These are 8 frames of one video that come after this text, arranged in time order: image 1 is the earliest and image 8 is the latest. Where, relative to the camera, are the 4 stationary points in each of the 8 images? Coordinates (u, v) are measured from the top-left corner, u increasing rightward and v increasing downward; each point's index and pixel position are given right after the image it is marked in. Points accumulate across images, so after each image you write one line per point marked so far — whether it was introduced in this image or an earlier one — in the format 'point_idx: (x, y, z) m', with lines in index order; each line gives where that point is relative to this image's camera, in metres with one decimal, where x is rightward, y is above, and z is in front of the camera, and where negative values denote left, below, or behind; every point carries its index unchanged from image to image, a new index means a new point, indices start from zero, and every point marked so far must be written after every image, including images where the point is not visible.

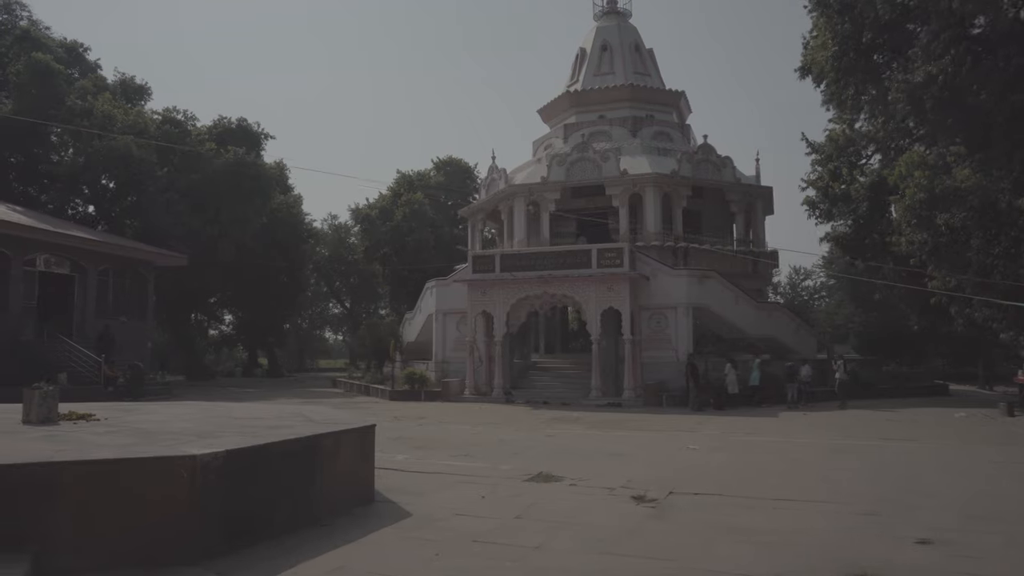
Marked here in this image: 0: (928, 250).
0: (+9.4, +0.9, +16.8) m
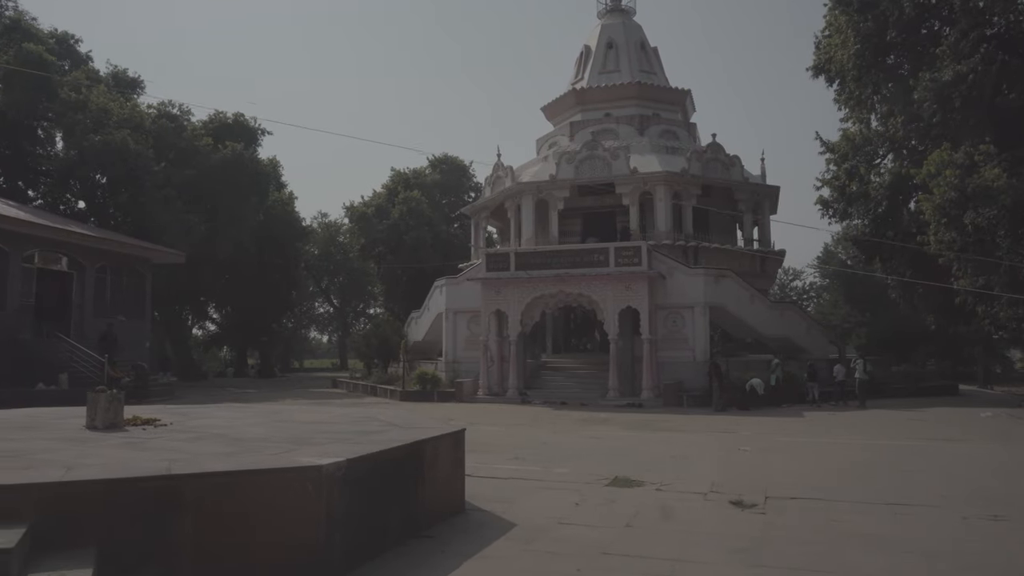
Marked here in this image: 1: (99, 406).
0: (+10.0, +0.9, +16.7) m
1: (-3.6, -1.1, +6.6) m
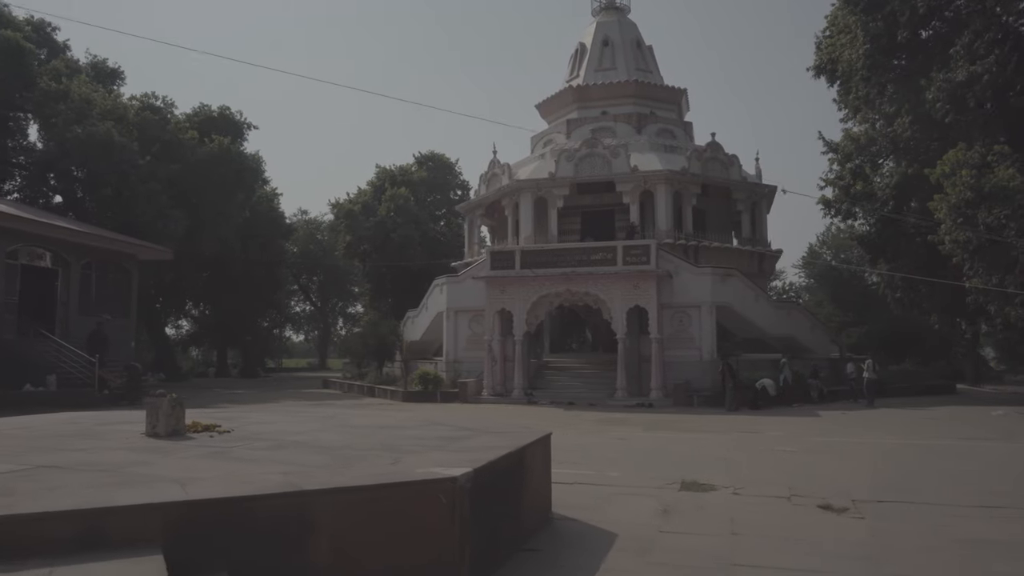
0: (+10.3, +0.9, +16.8) m
1: (-2.9, -1.0, +6.1) m
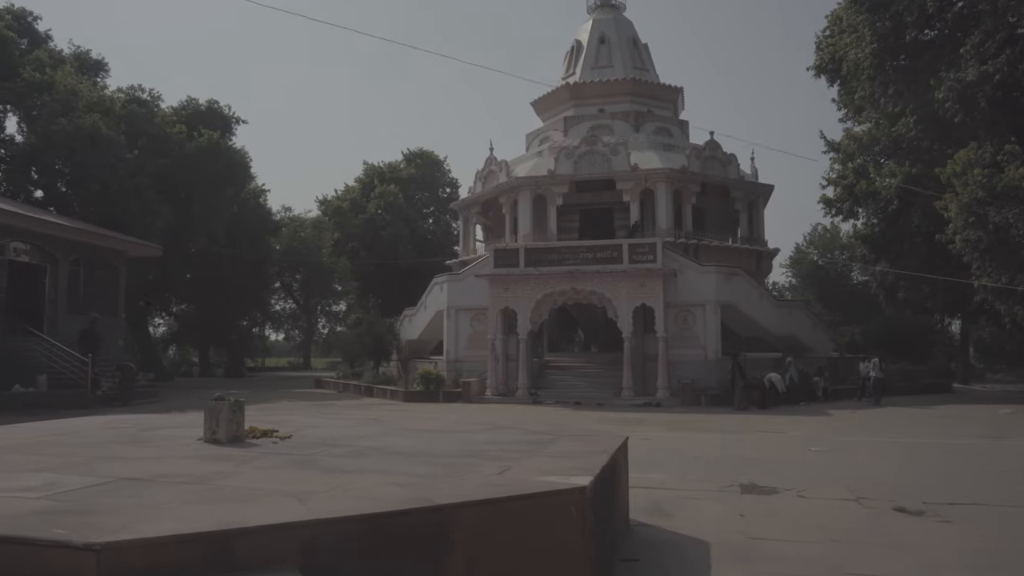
0: (+10.6, +0.9, +16.9) m
1: (-2.2, -1.0, +5.8) m
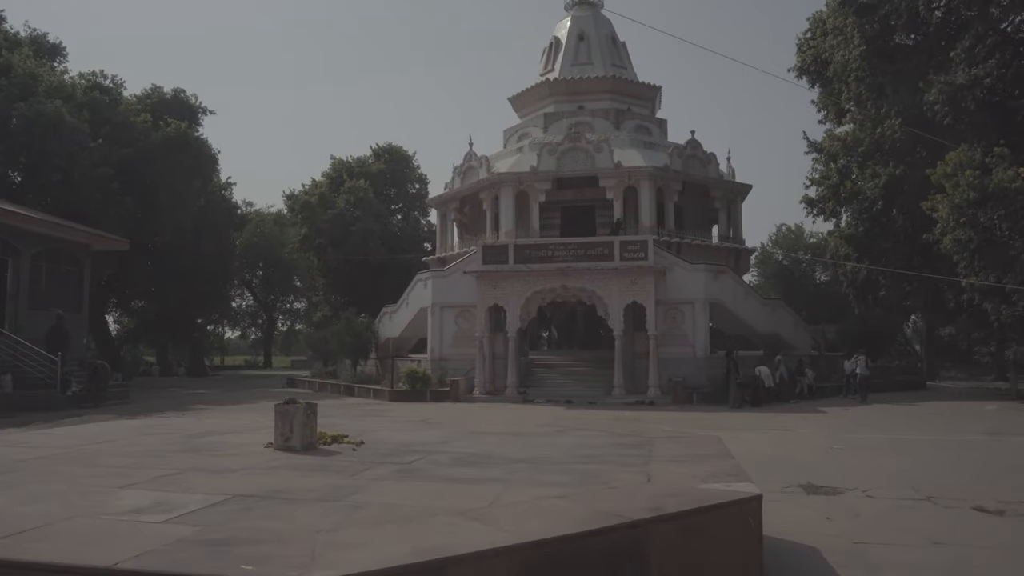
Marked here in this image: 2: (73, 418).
0: (+10.5, +0.9, +17.3) m
1: (-1.5, -0.9, +5.3) m
2: (-9.1, -2.7, +15.6) m
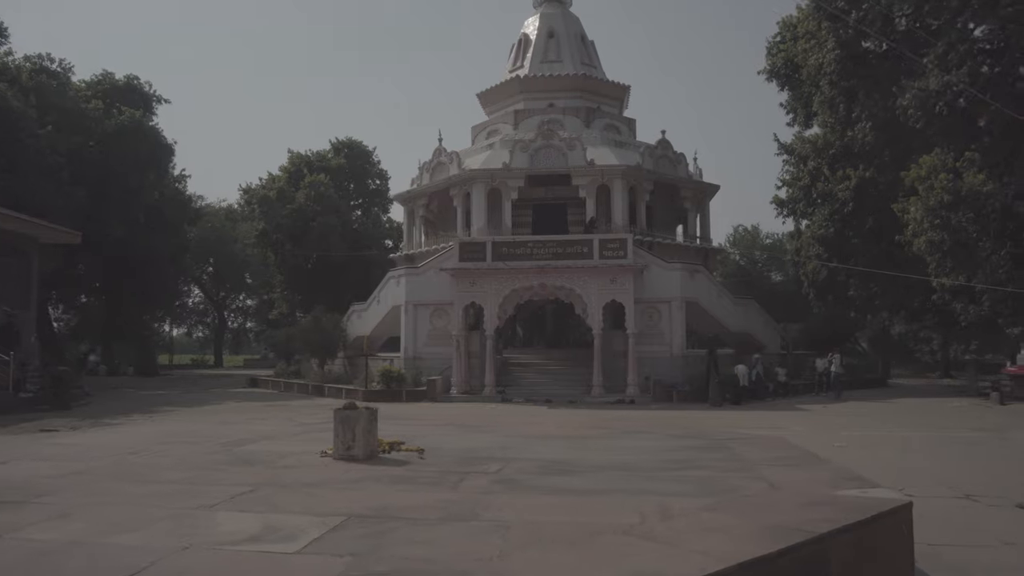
0: (+10.1, +0.9, +17.7) m
1: (-1.0, -0.9, +4.9) m
2: (-9.3, -2.6, +14.6) m
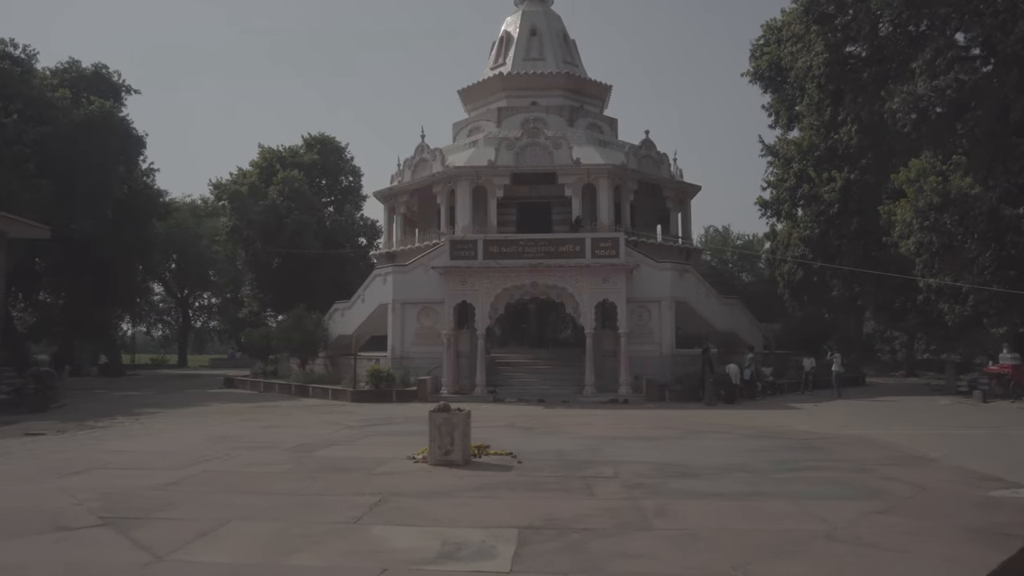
0: (+10.1, +0.9, +18.1) m
1: (-0.4, -0.9, +4.7) m
2: (-9.2, -2.5, +13.9) m
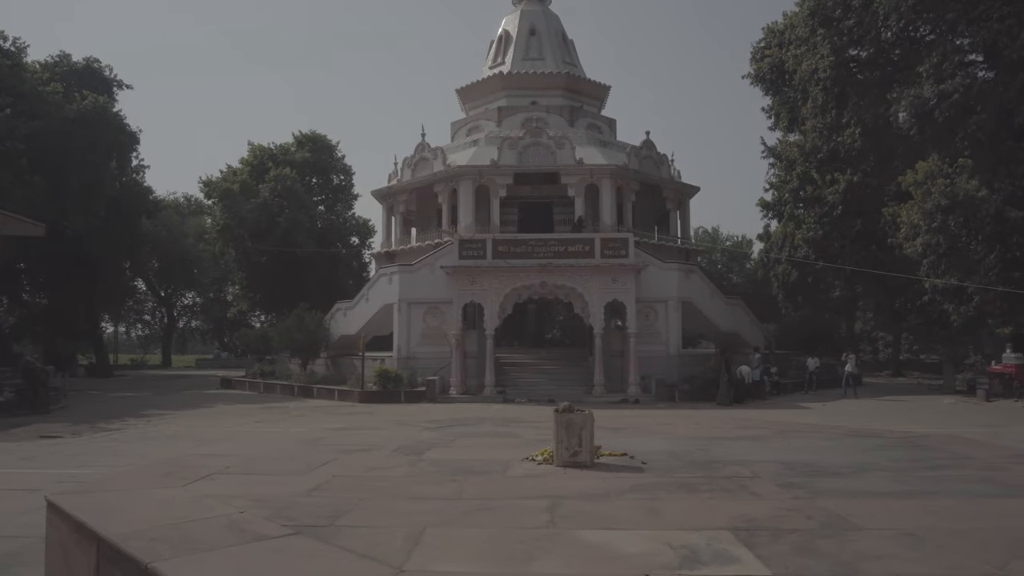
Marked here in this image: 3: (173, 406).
0: (+10.4, +0.9, +18.4) m
1: (+0.4, -0.9, +4.6) m
2: (-8.7, -2.5, +13.5) m
3: (-8.7, -2.9, +18.7) m
